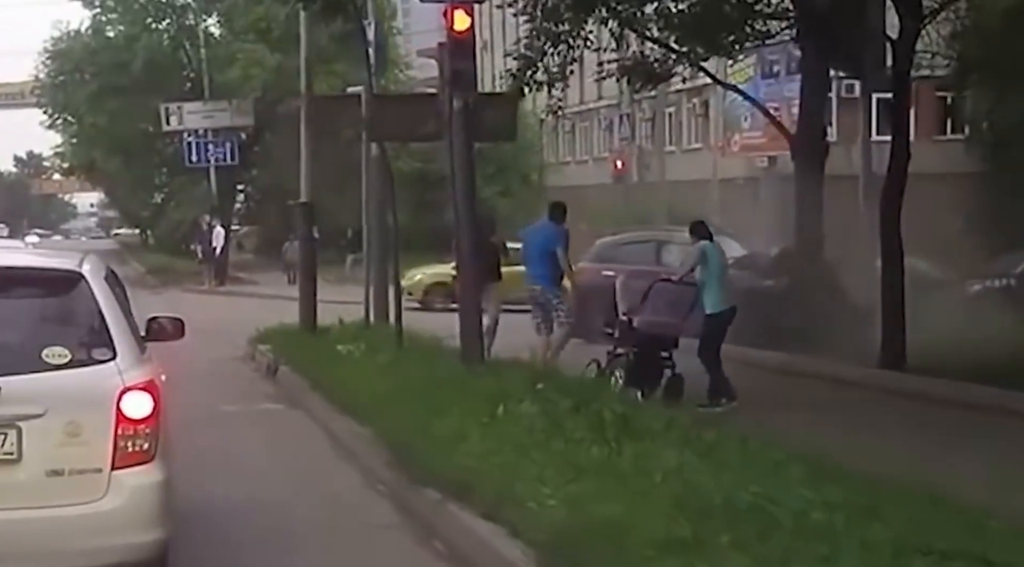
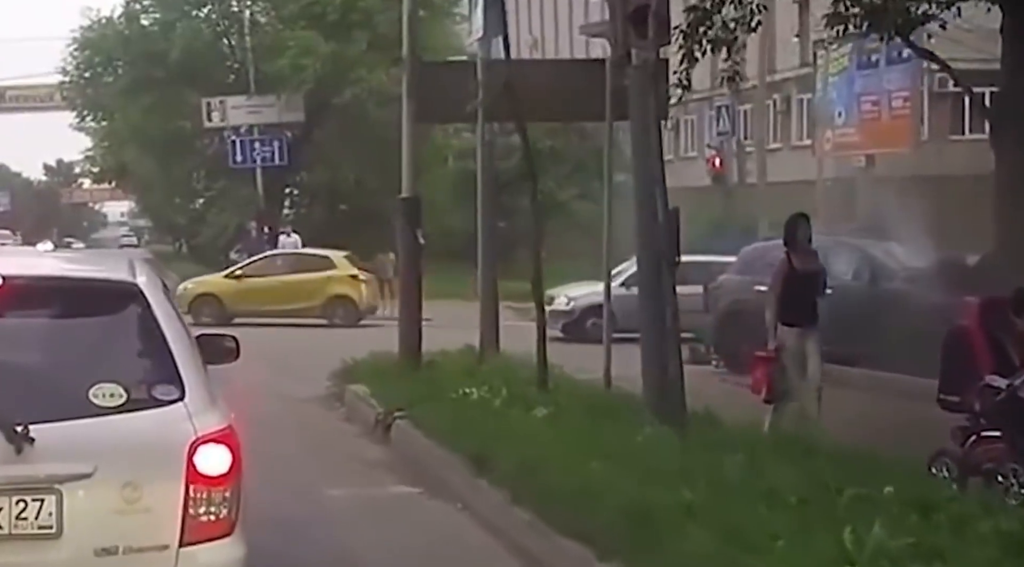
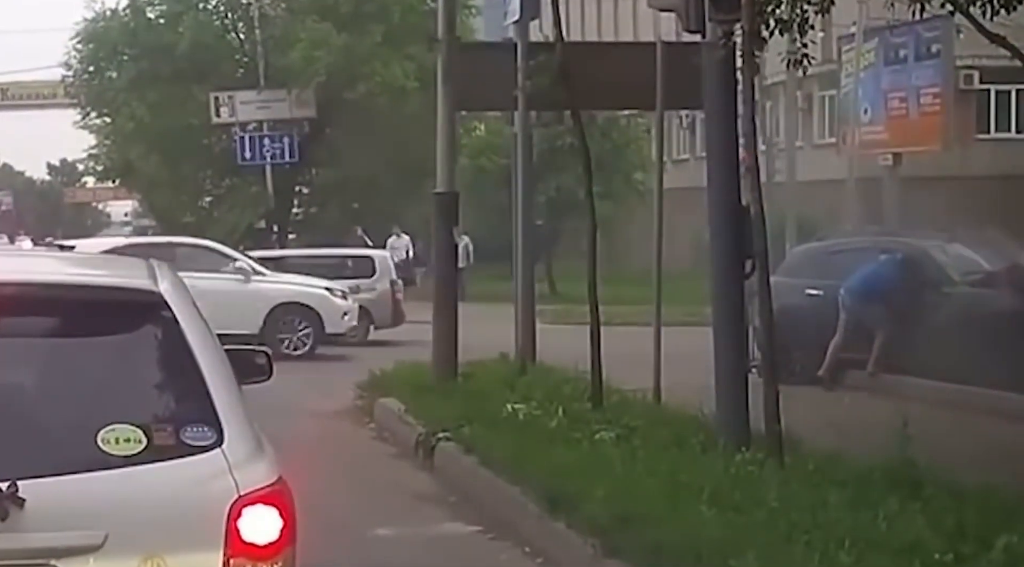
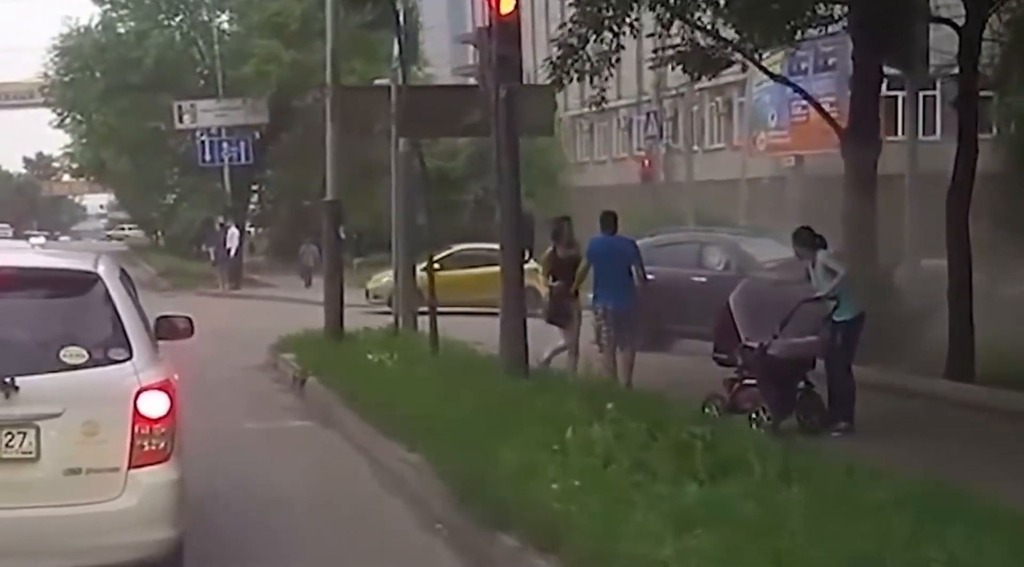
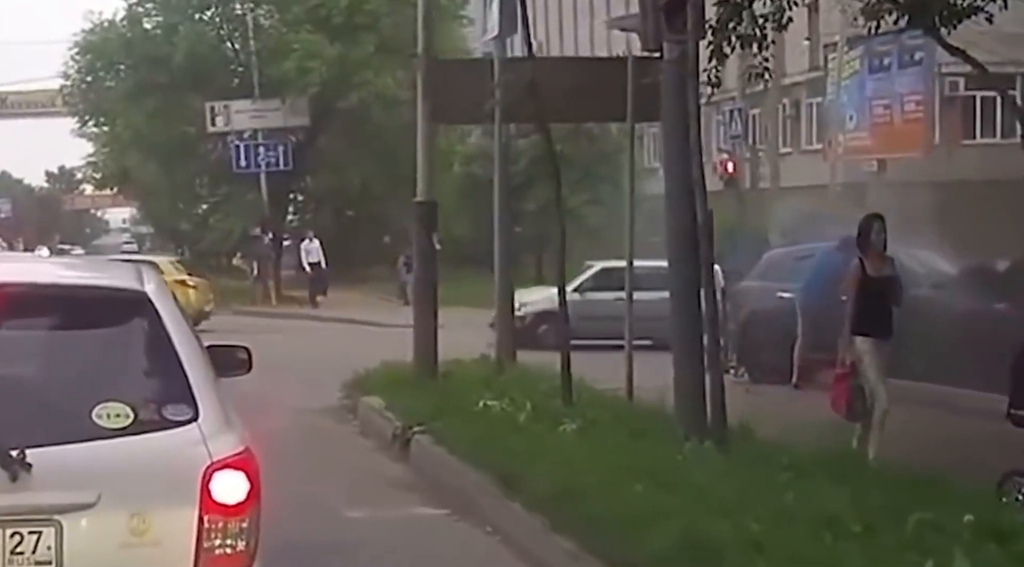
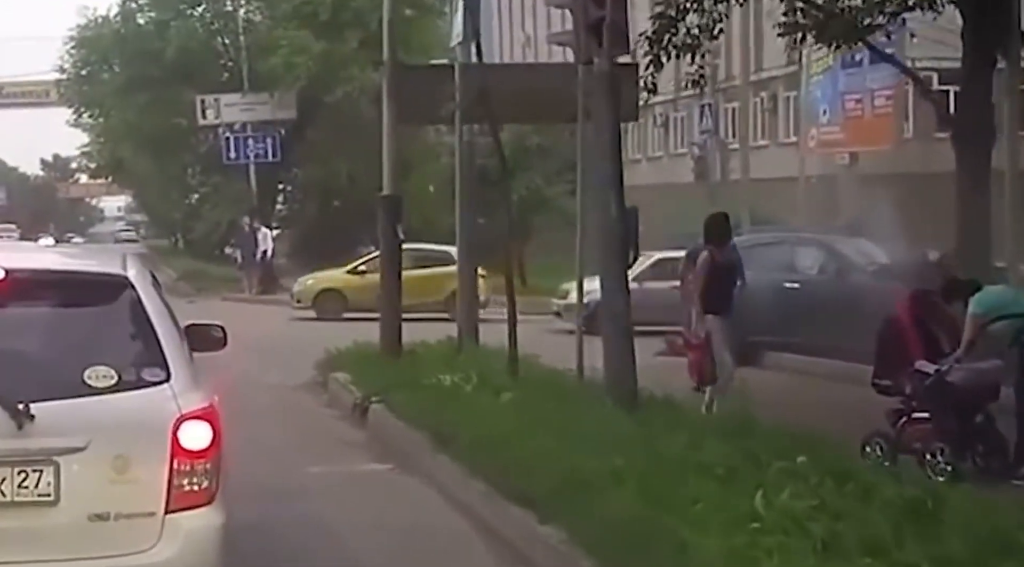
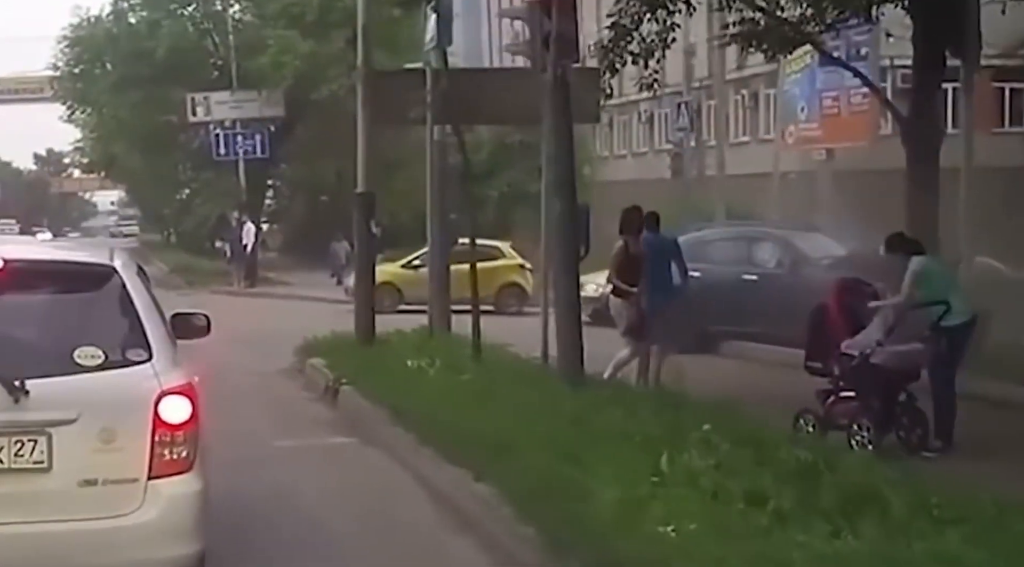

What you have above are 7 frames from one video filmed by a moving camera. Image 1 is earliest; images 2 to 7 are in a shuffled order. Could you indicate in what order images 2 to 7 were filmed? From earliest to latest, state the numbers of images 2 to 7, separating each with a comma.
4, 7, 6, 2, 5, 3
